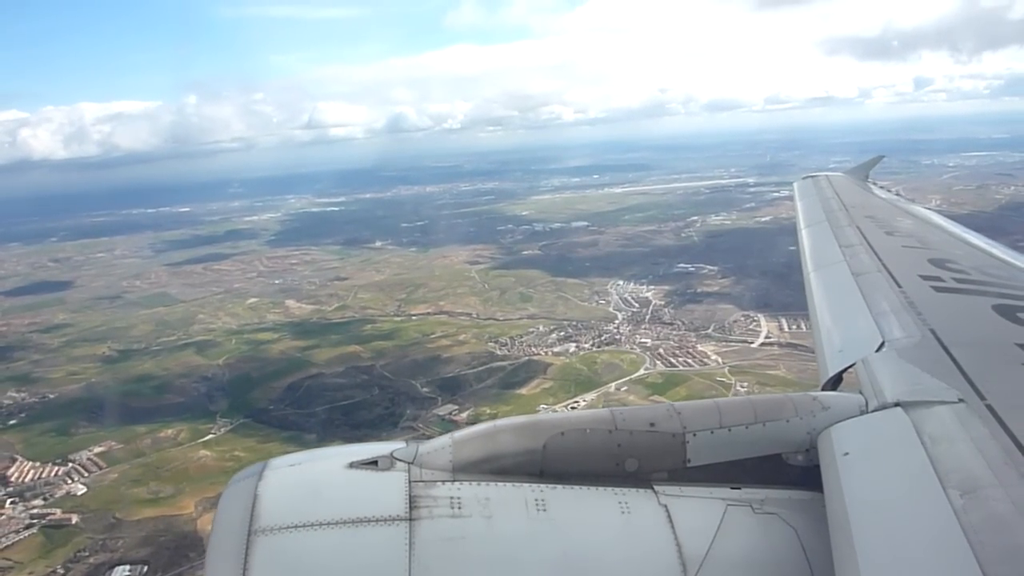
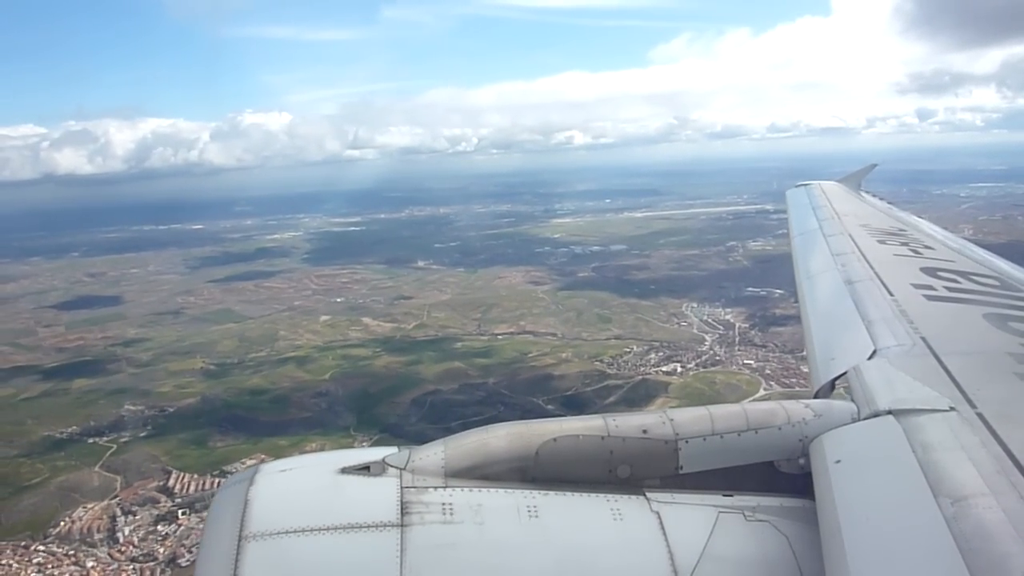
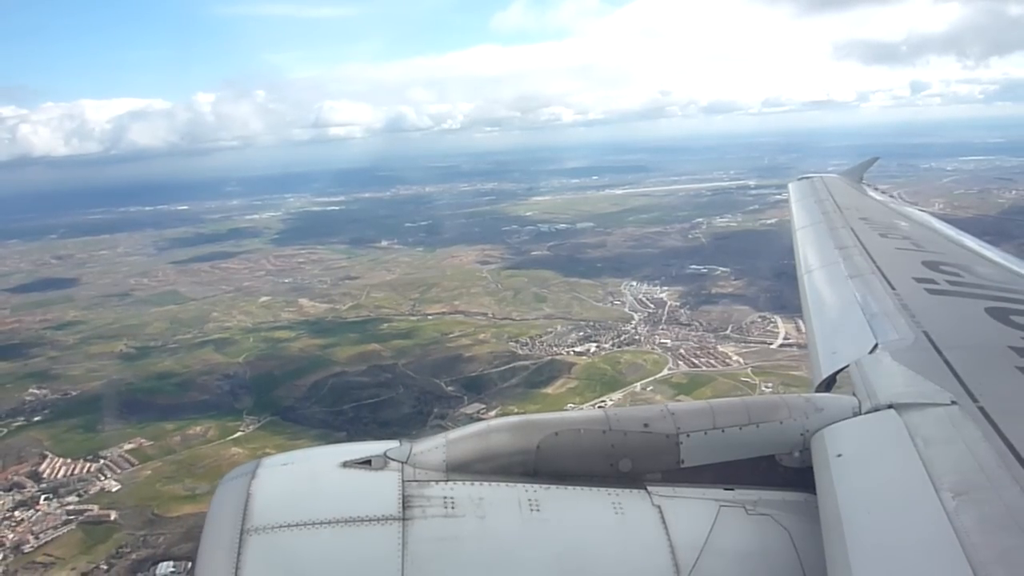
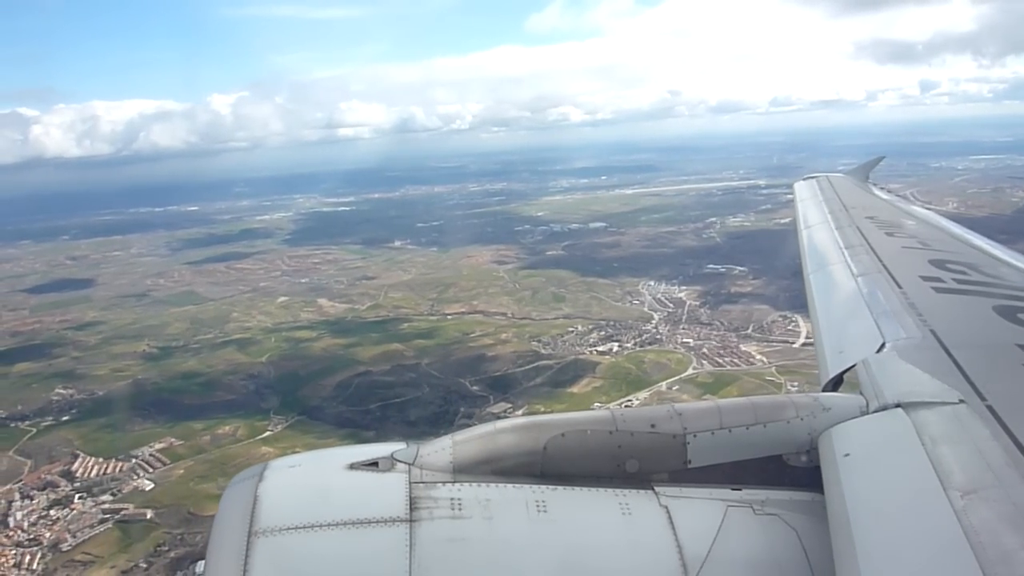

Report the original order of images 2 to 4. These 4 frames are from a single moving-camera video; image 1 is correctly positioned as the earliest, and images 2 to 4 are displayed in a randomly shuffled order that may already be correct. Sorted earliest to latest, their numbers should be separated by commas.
3, 4, 2
